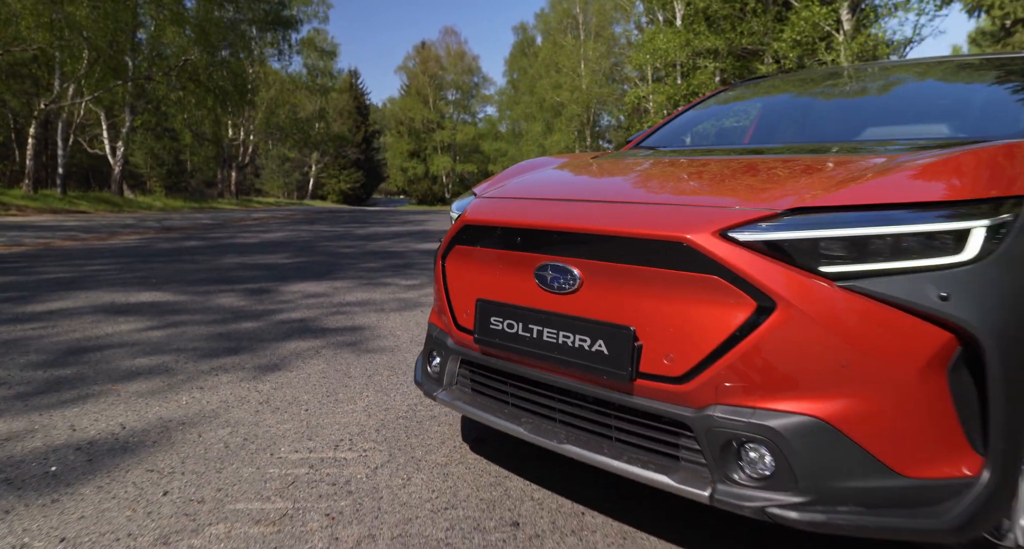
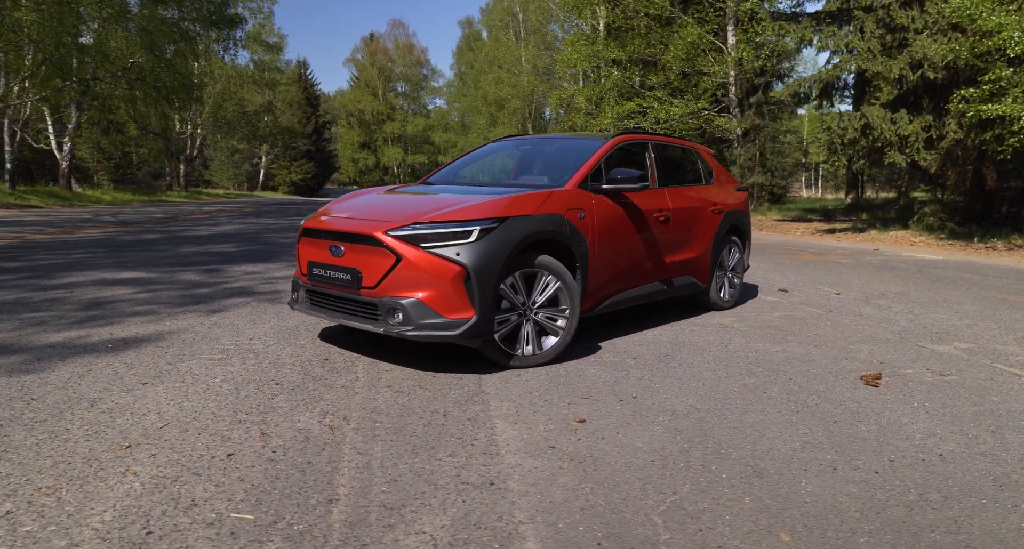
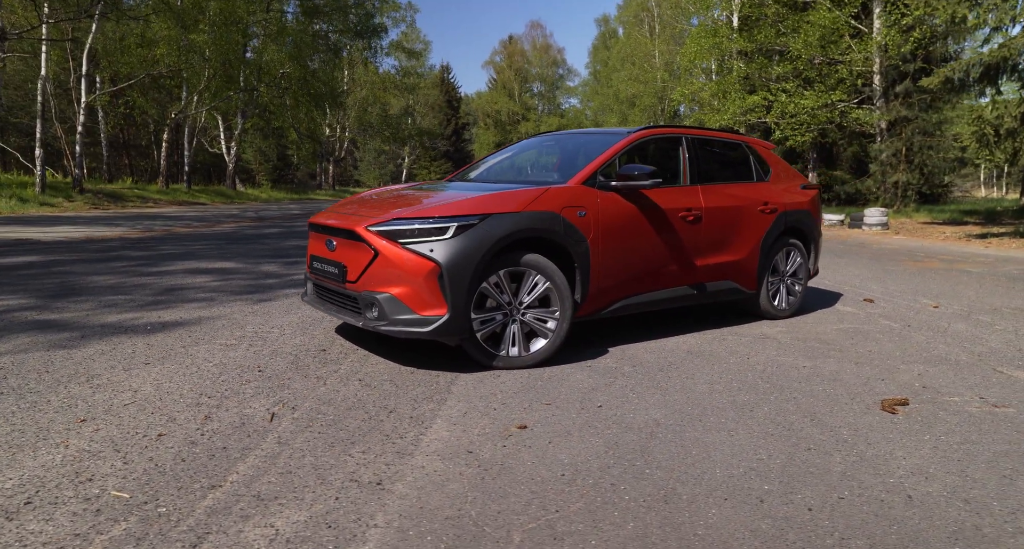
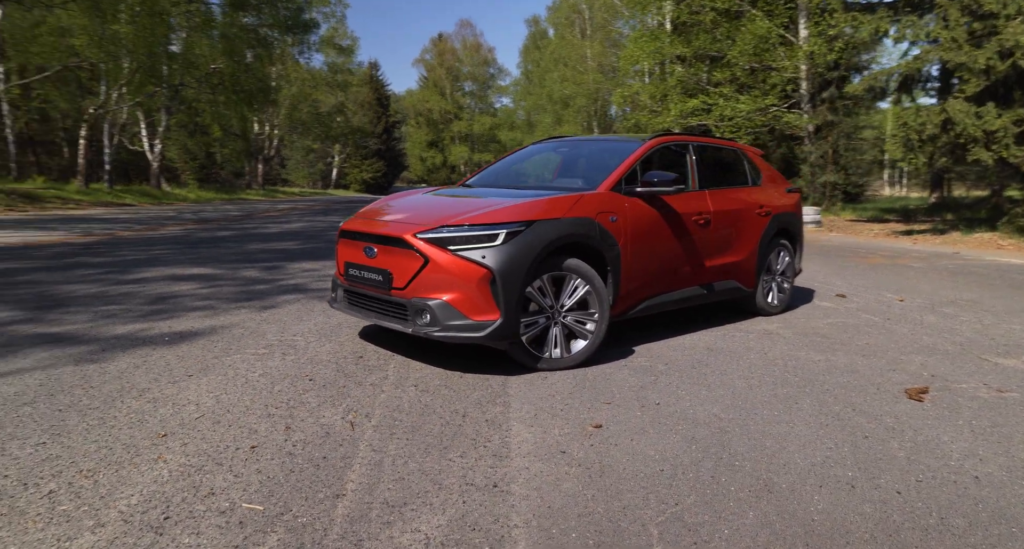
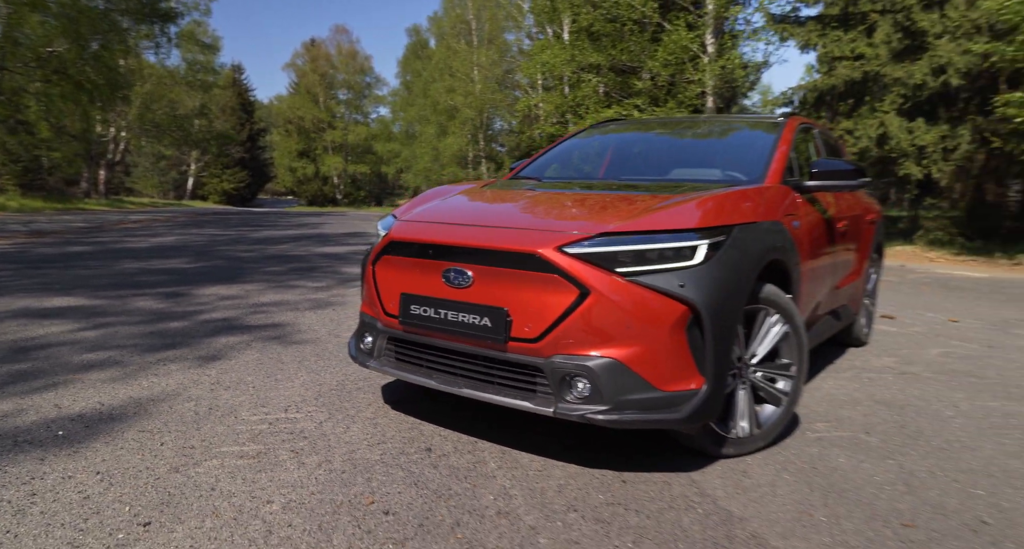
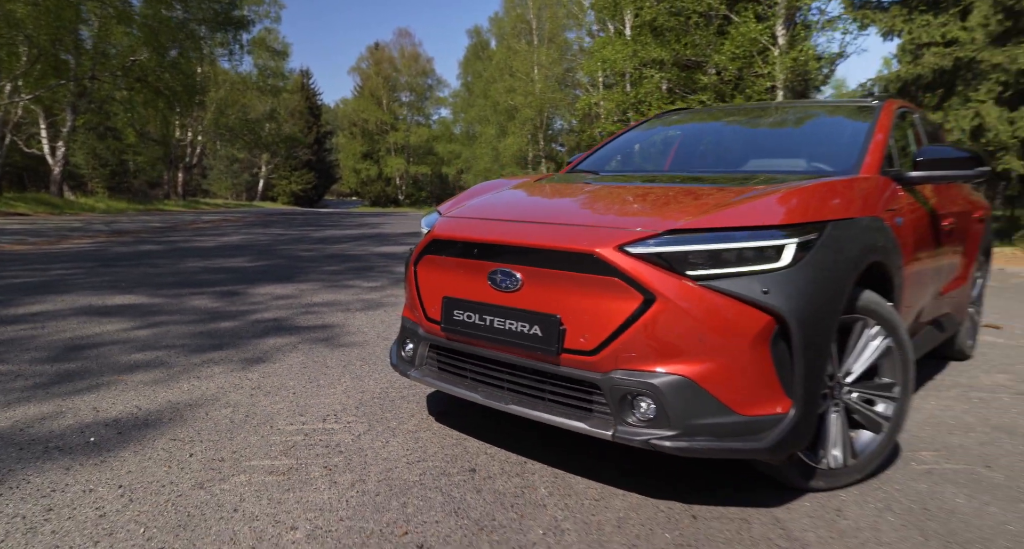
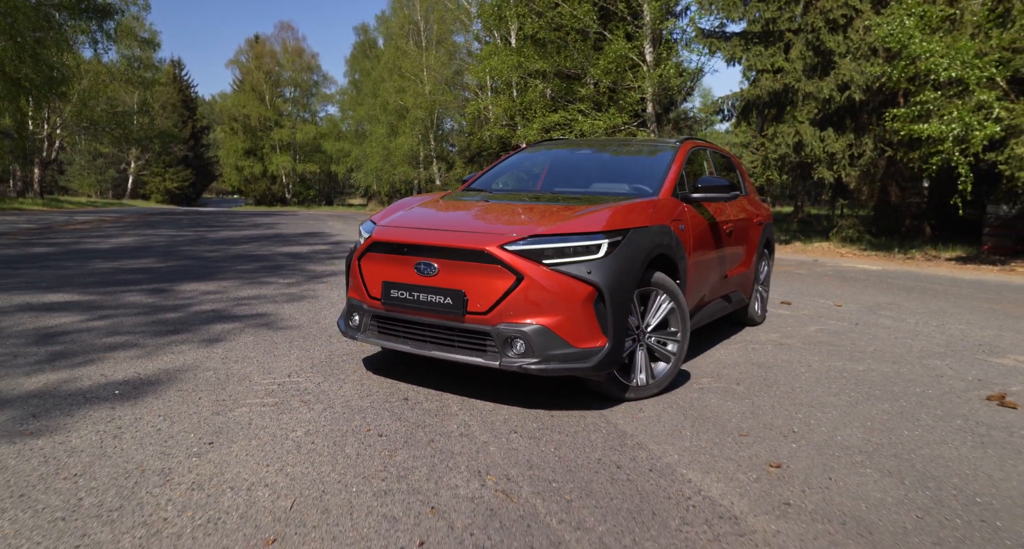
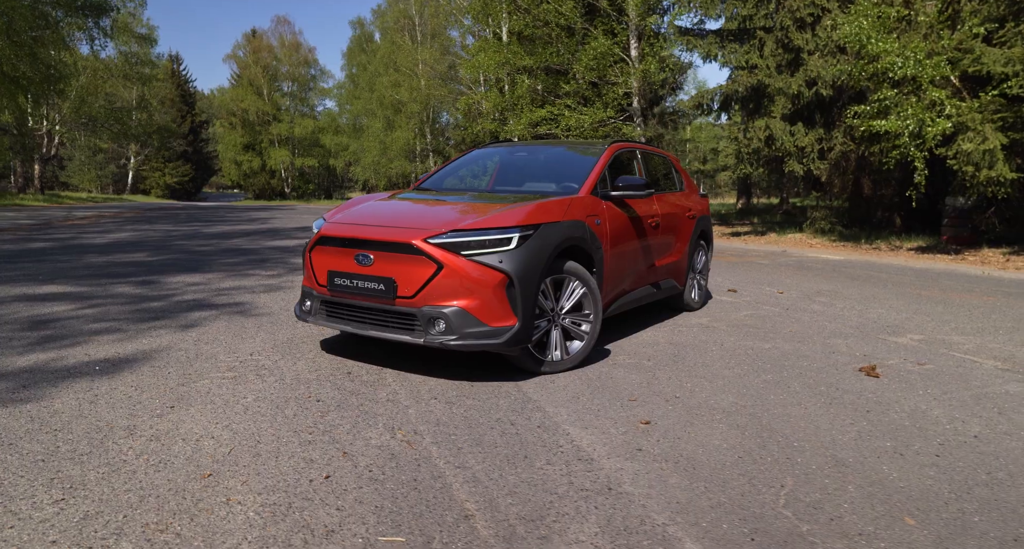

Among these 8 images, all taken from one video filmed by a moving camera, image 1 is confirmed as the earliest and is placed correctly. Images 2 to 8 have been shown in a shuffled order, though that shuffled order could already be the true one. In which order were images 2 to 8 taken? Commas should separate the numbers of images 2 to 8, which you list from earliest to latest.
6, 5, 7, 8, 2, 4, 3
